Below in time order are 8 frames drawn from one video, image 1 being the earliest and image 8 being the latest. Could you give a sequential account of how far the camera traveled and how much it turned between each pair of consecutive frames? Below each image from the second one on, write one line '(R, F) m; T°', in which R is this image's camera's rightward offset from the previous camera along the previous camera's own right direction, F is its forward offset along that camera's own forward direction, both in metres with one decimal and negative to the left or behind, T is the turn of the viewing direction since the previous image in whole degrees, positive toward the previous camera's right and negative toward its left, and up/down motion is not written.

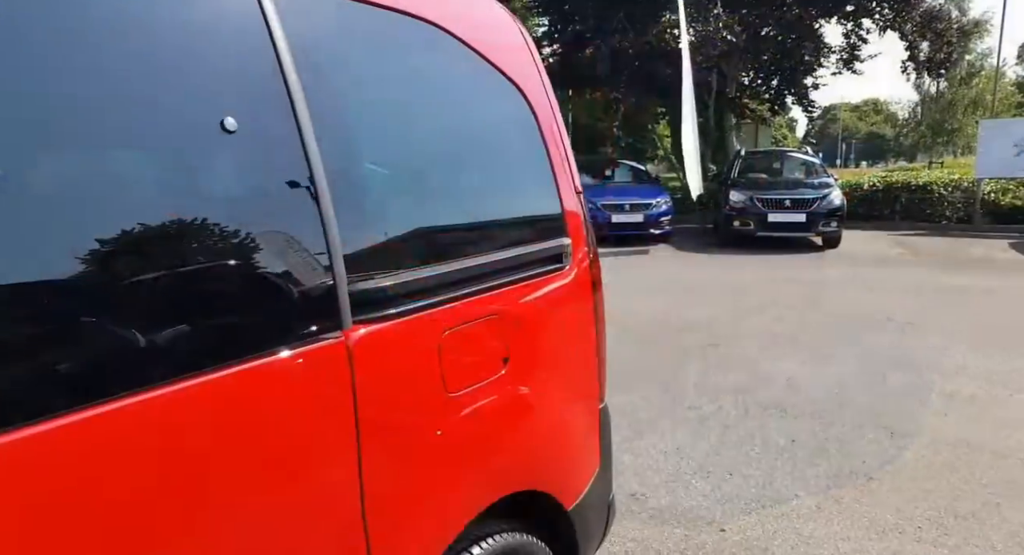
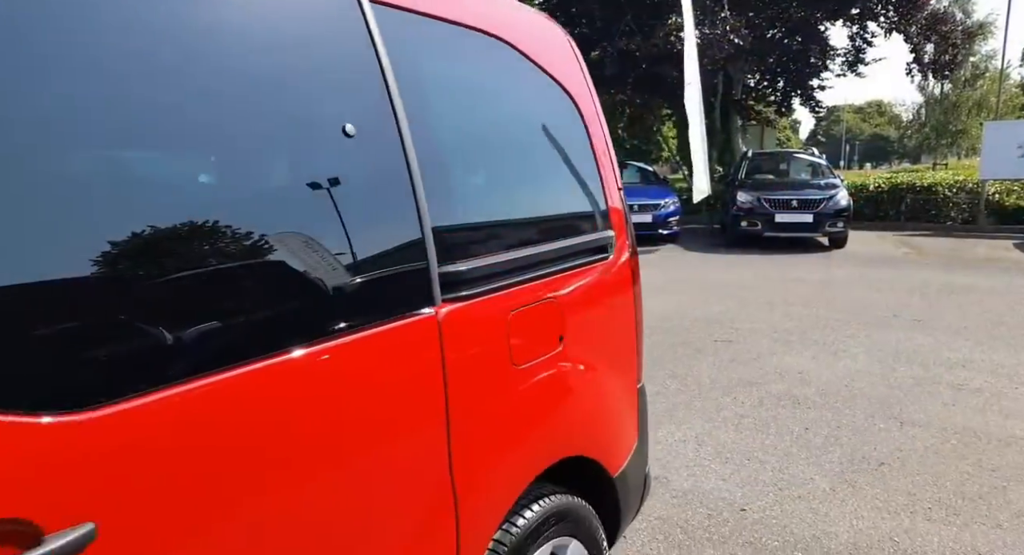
(-0.1, -0.2) m; 0°
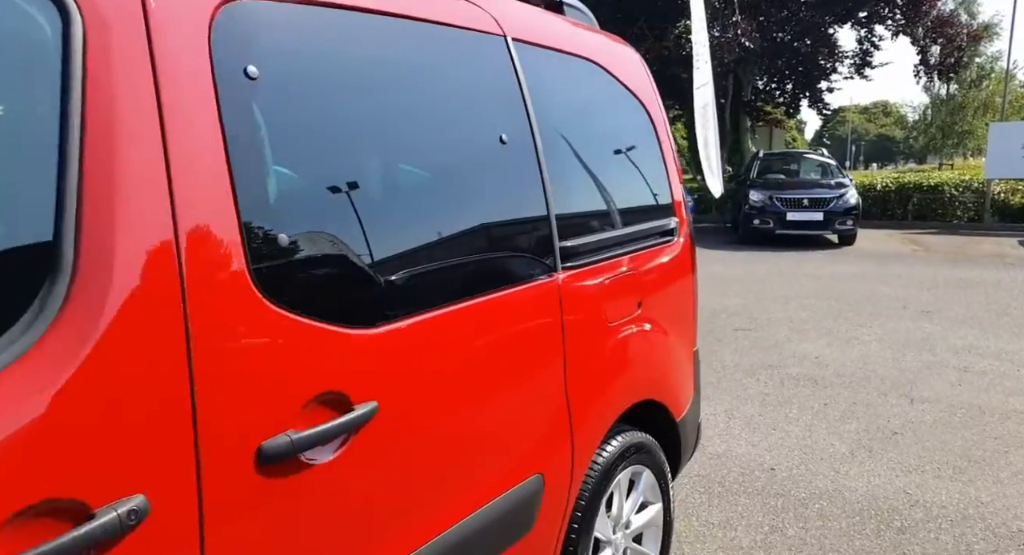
(-0.3, -0.5) m; 0°
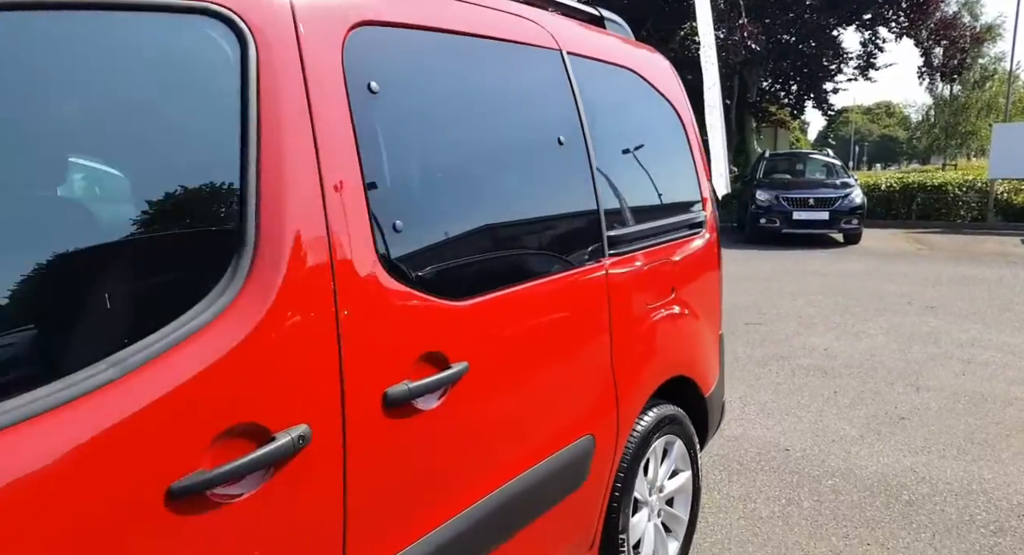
(-0.2, -0.3) m; 0°
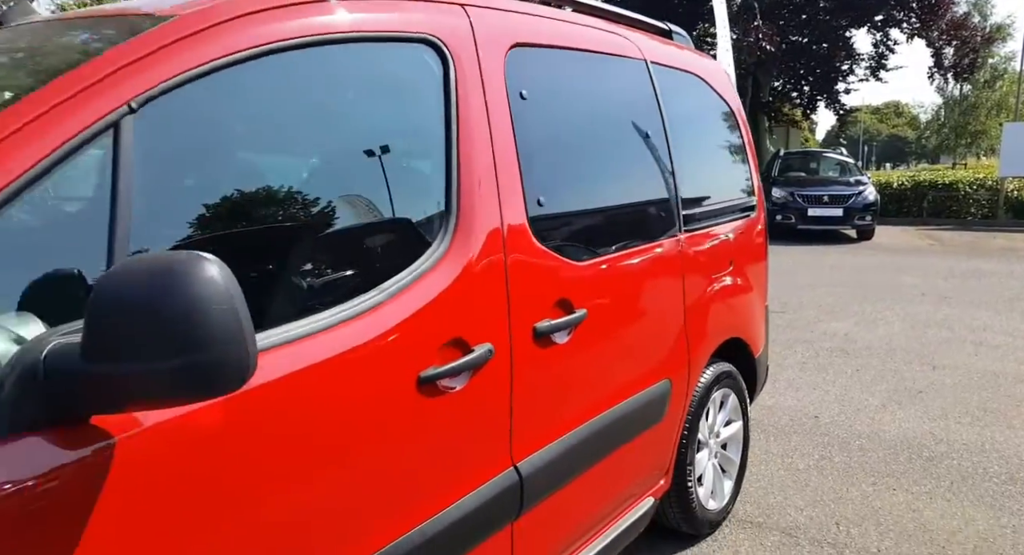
(-0.3, -0.5) m; -1°
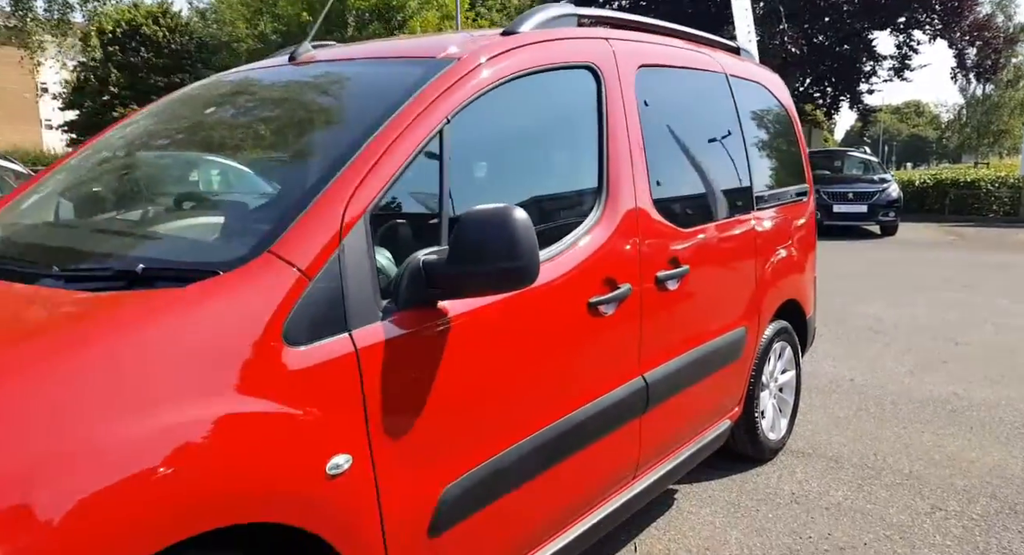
(-0.4, -0.7) m; -1°
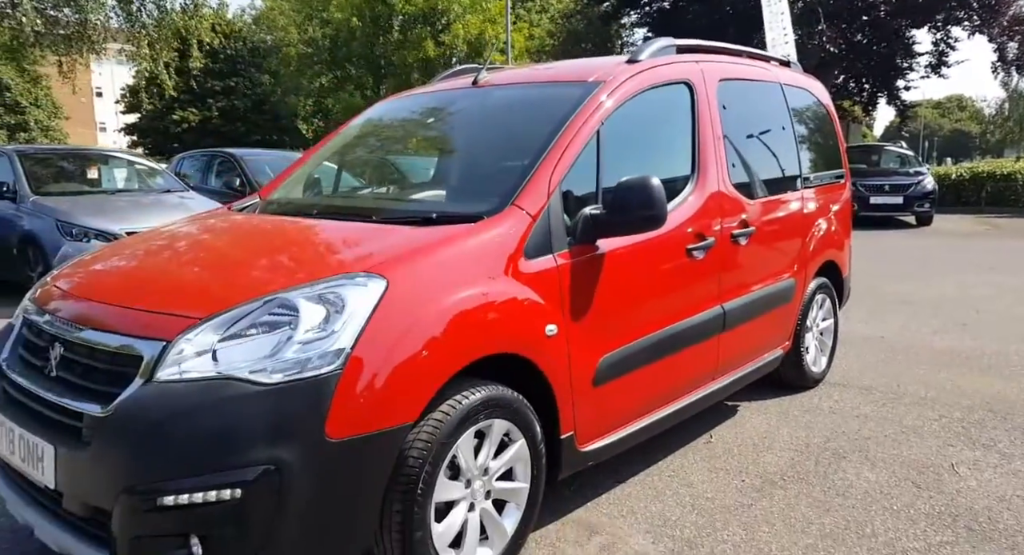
(-0.4, -1.1) m; -2°
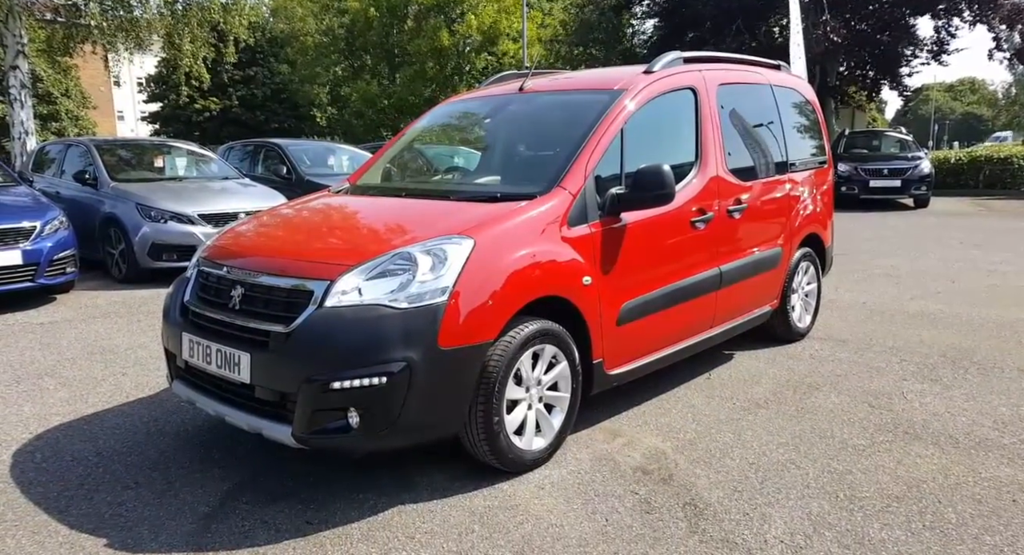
(-0.2, -0.9) m; -1°
